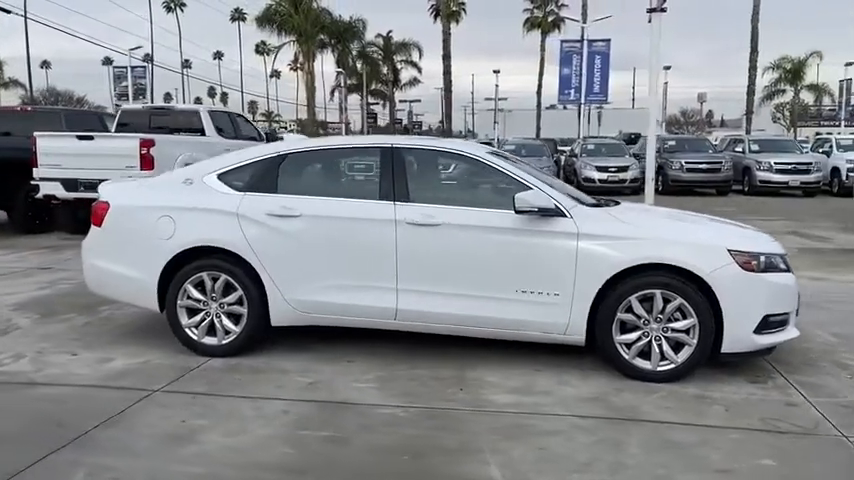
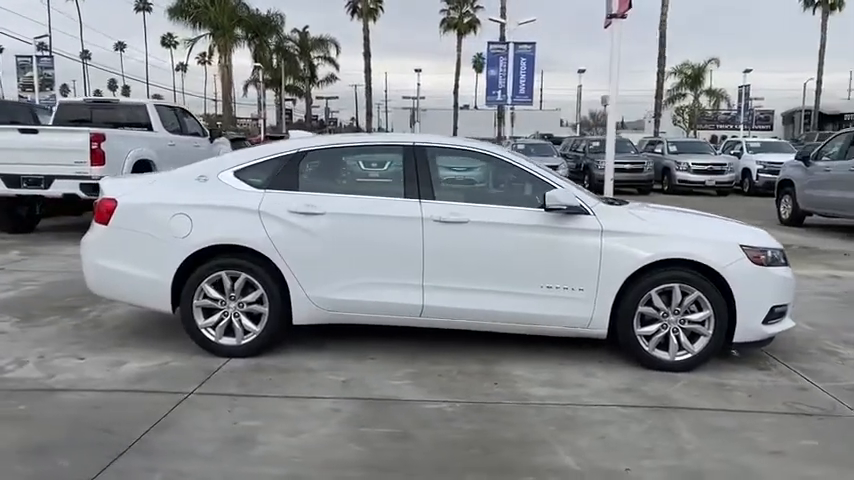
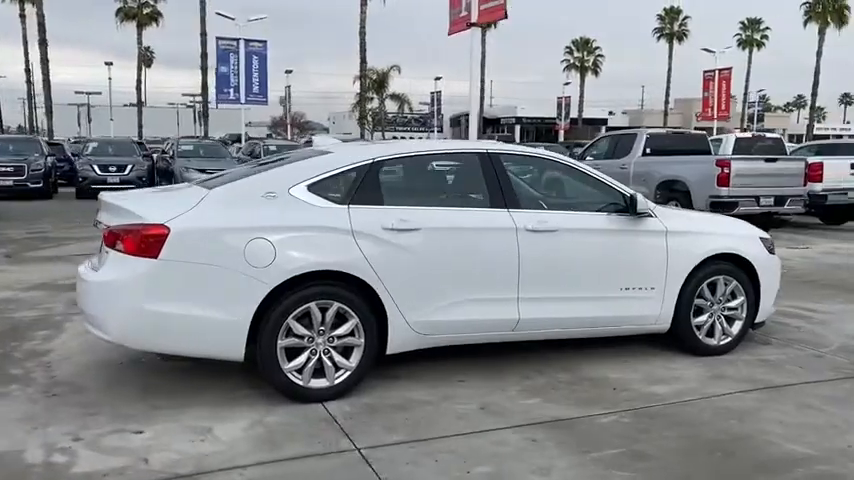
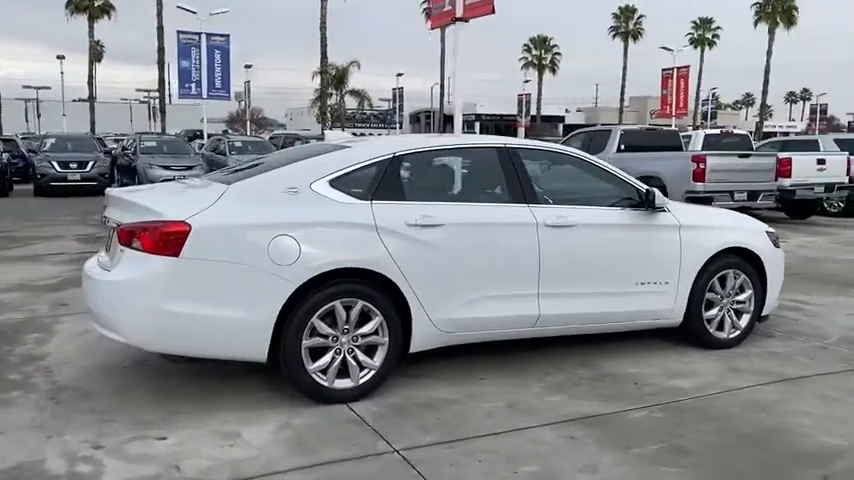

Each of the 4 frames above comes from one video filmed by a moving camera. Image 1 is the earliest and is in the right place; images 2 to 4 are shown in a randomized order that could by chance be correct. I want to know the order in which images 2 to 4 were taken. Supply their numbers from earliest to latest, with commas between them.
2, 3, 4
